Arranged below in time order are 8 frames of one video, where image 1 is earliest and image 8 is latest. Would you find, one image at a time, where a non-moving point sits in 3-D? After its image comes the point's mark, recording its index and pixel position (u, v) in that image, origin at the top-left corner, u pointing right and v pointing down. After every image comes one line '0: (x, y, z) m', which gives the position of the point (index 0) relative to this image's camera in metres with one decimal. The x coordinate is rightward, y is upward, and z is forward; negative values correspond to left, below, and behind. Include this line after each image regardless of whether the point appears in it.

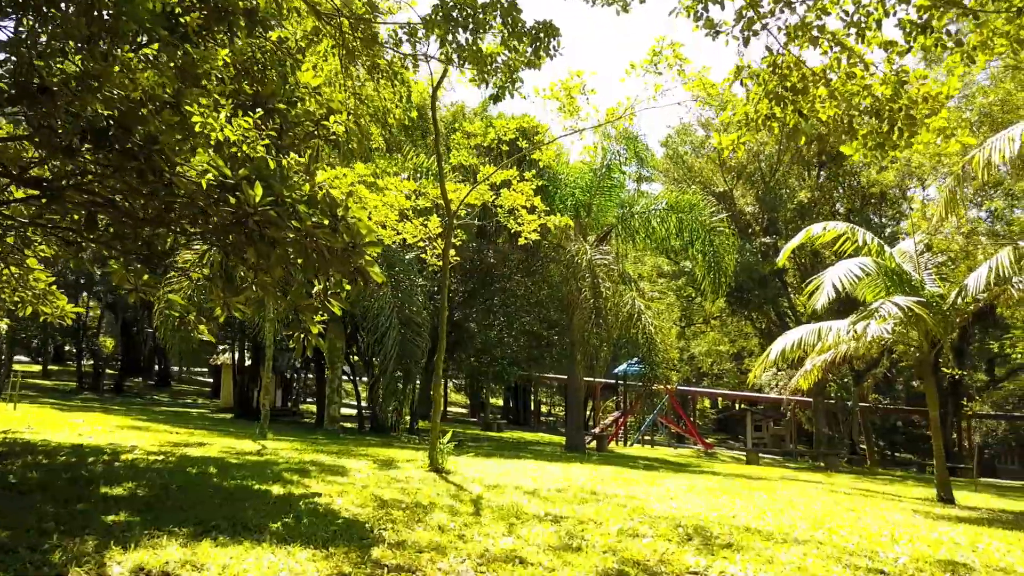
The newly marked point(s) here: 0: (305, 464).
0: (-1.9, -1.6, +7.8) m
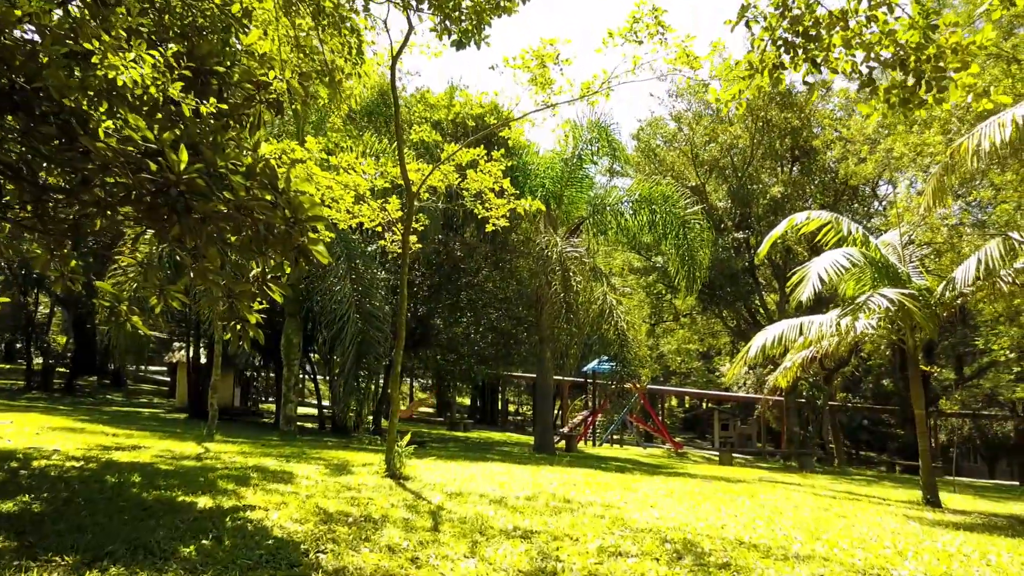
0: (-2.2, -1.5, +7.0) m
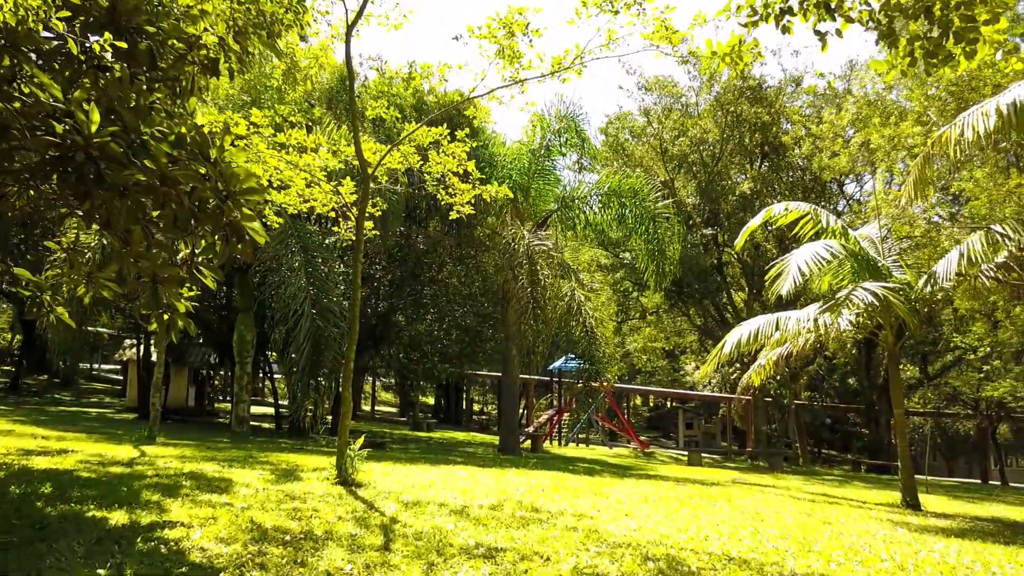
0: (-2.5, -1.4, +6.3) m
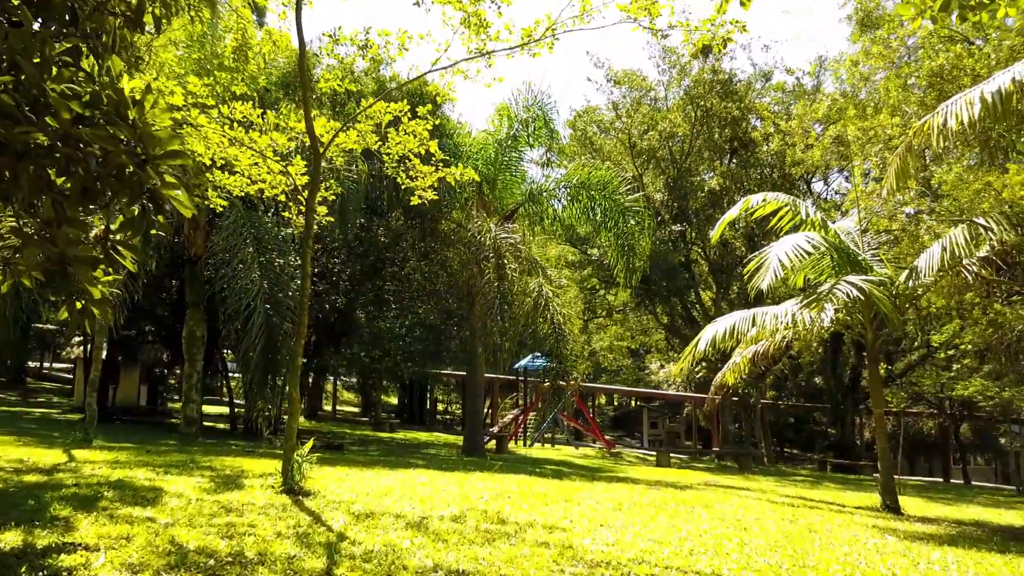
0: (-2.8, -1.3, +5.7) m
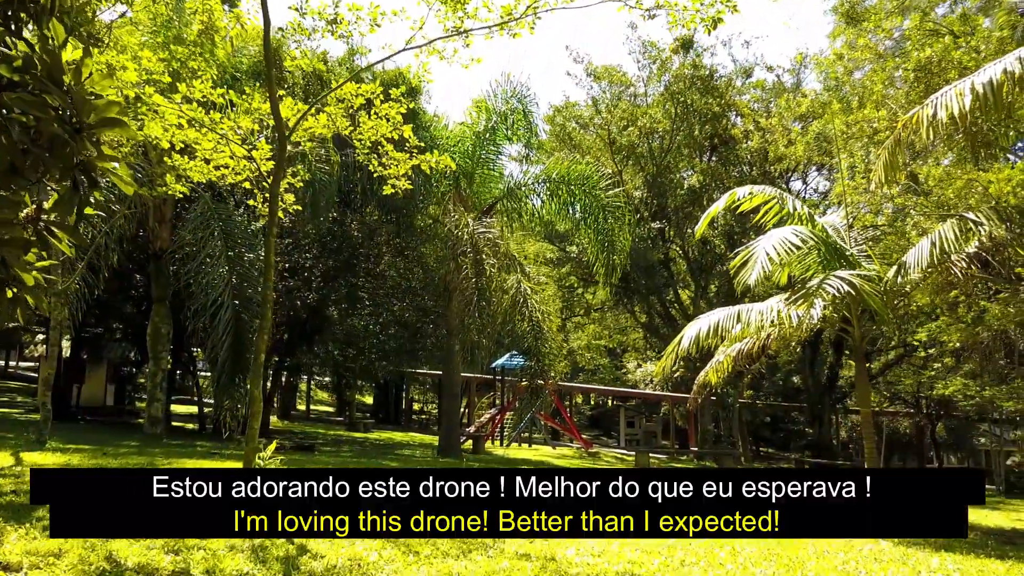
0: (-2.9, -1.3, +5.2) m
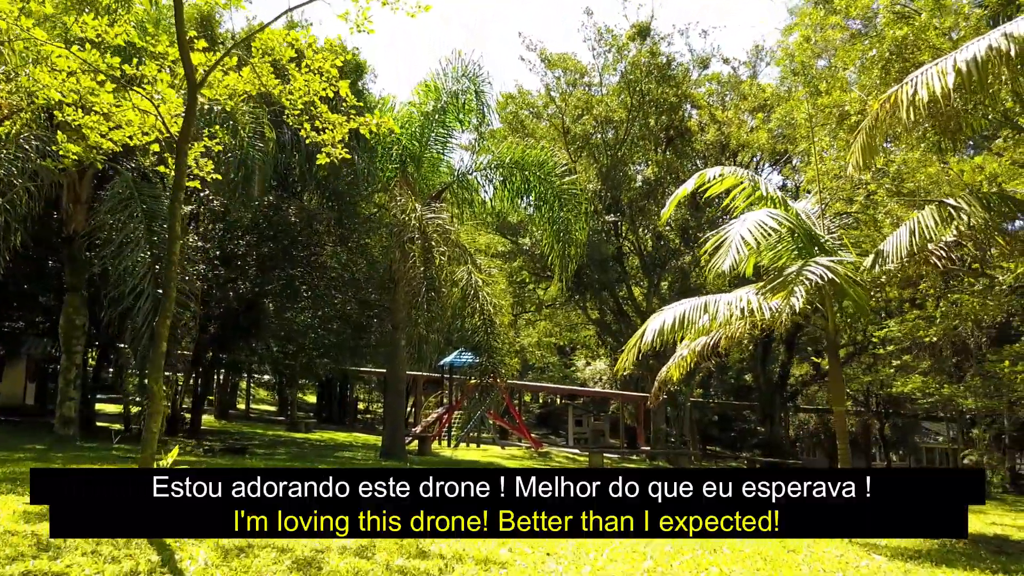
0: (-3.2, -1.1, +4.2) m
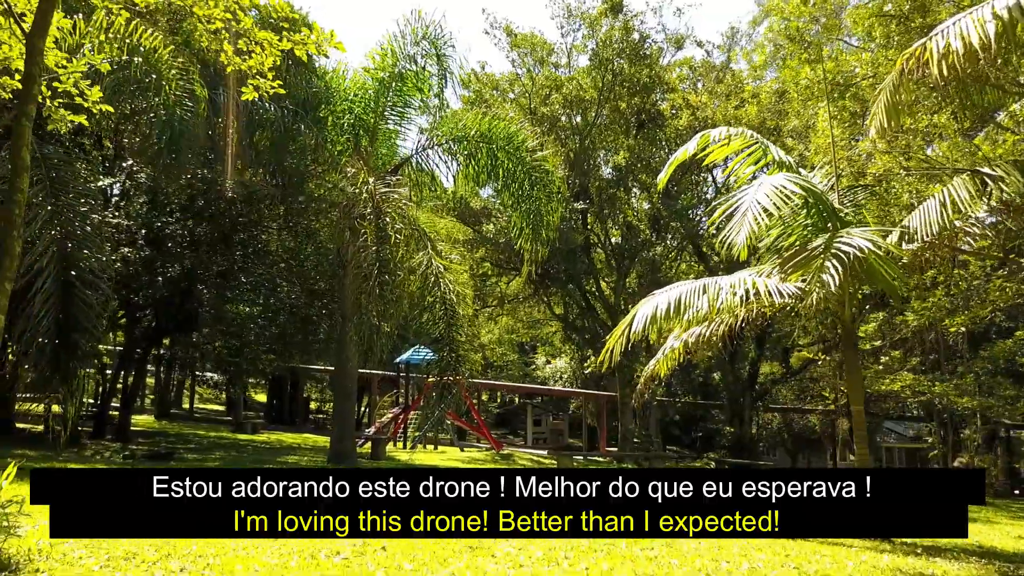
0: (-3.2, -0.9, +2.7) m
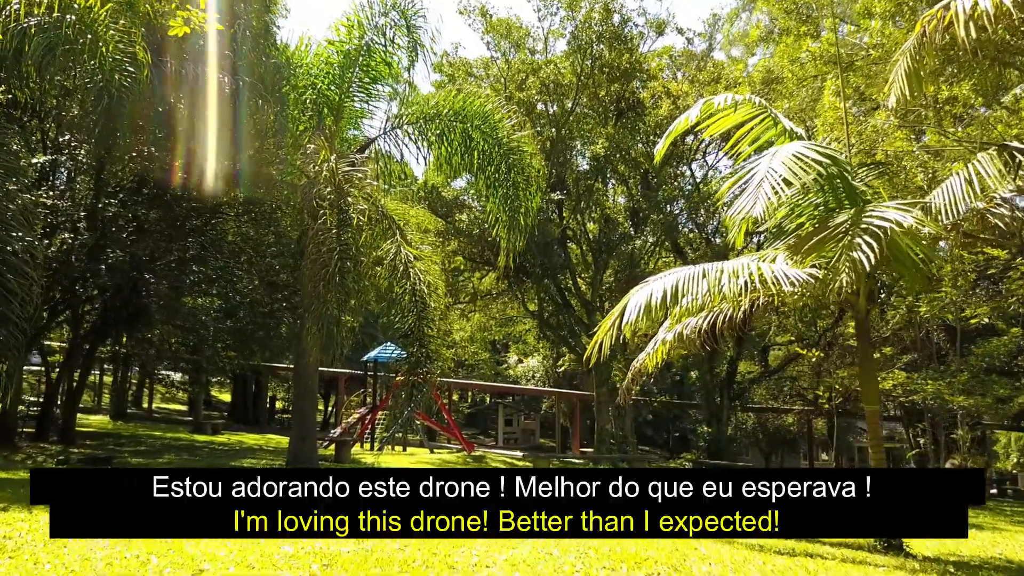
0: (-3.2, -0.8, +1.8) m
